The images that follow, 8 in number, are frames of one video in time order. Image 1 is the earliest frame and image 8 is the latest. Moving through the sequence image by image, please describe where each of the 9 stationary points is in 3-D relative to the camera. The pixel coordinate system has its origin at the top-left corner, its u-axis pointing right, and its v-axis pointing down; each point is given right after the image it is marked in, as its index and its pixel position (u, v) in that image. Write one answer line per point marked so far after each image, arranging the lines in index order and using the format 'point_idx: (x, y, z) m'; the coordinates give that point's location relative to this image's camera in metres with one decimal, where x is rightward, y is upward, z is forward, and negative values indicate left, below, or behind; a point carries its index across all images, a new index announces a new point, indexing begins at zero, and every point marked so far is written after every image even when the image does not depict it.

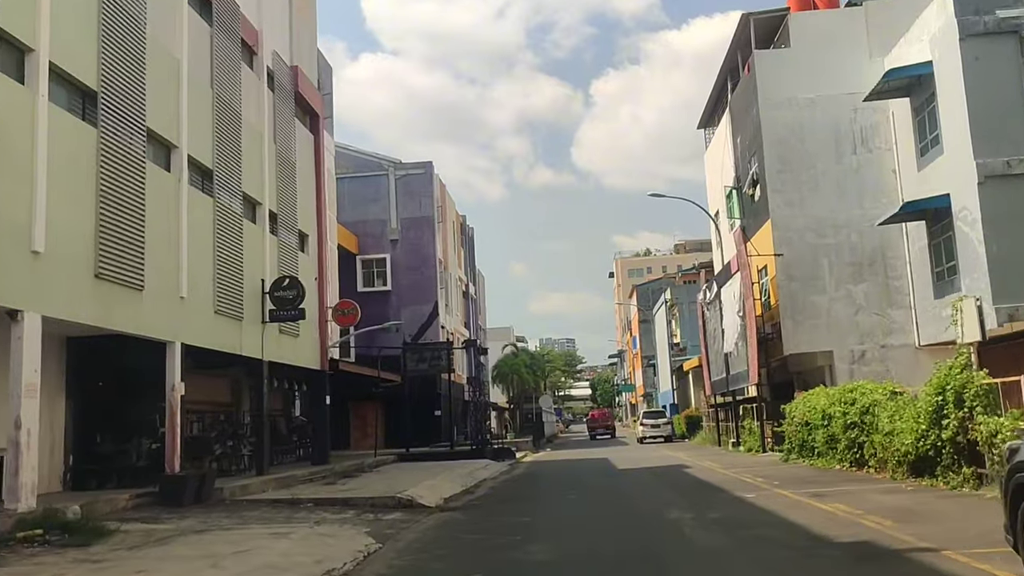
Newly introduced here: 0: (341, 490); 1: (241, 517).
0: (-3.5, -4.1, +19.1) m
1: (-4.2, -3.6, +14.7) m
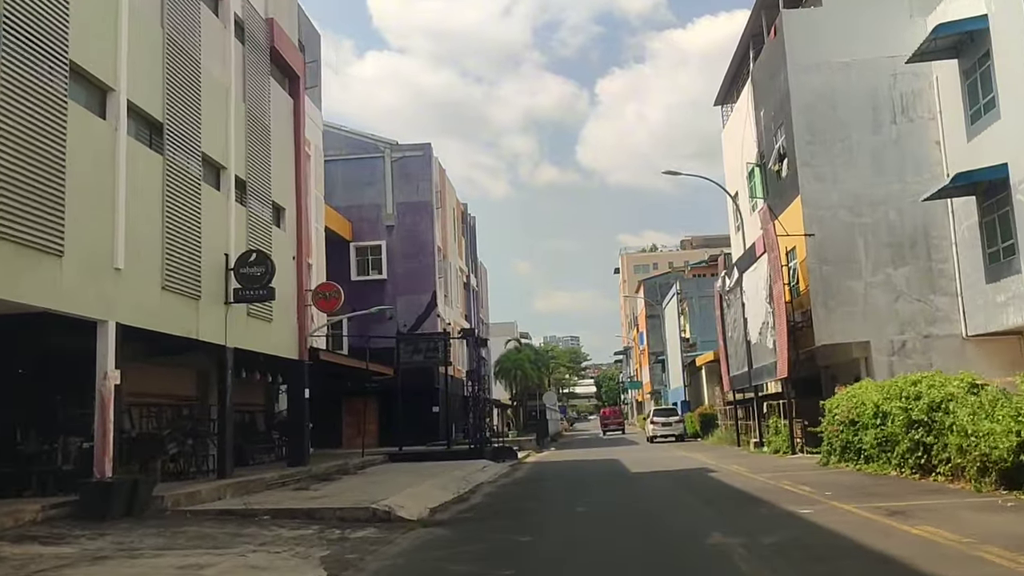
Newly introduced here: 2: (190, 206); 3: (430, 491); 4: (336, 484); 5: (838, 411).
0: (-3.5, -3.7, +16.3) m
1: (-4.3, -3.1, +11.8) m
2: (-6.1, +1.6, +17.9) m
3: (-1.6, -3.9, +17.9) m
4: (-3.7, -4.2, +19.9) m
5: (+6.7, -2.5, +19.4) m
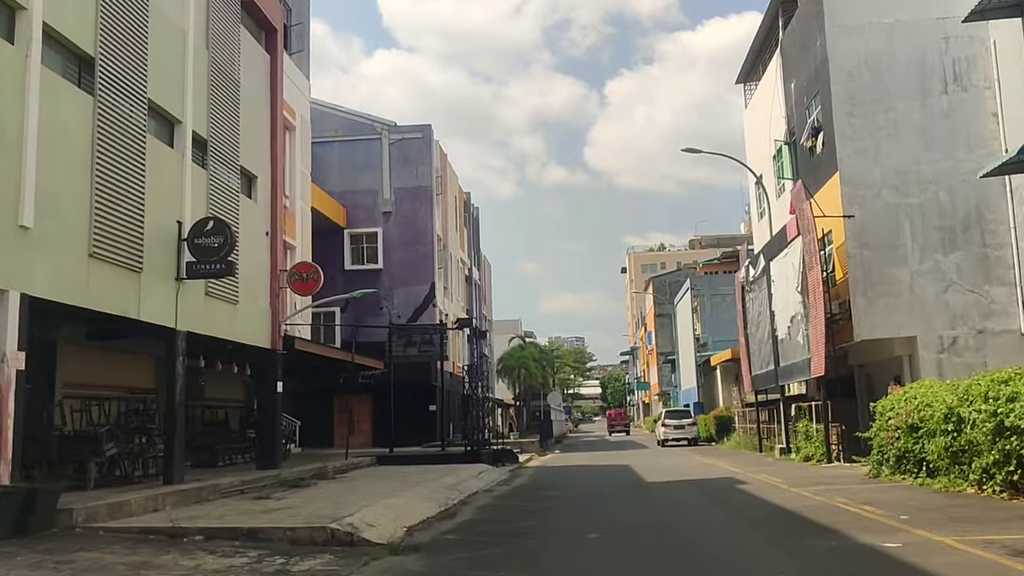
0: (-3.6, -3.2, +13.4) m
1: (-4.3, -2.6, +9.0) m
2: (-6.1, +2.0, +15.1) m
3: (-1.6, -3.4, +15.1) m
4: (-3.7, -3.7, +17.1) m
5: (+6.7, -2.2, +16.5) m
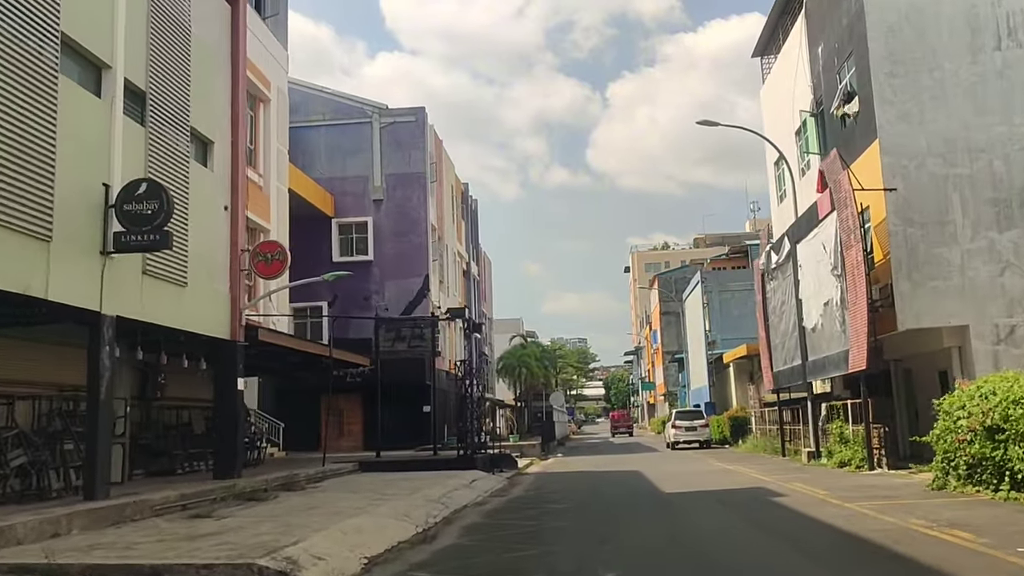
0: (-3.7, -2.9, +10.7) m
1: (-4.5, -2.3, +6.3) m
2: (-6.2, +2.4, +12.4) m
3: (-1.7, -3.1, +12.3) m
4: (-3.8, -3.4, +14.3) m
5: (+6.6, -1.8, +13.7) m
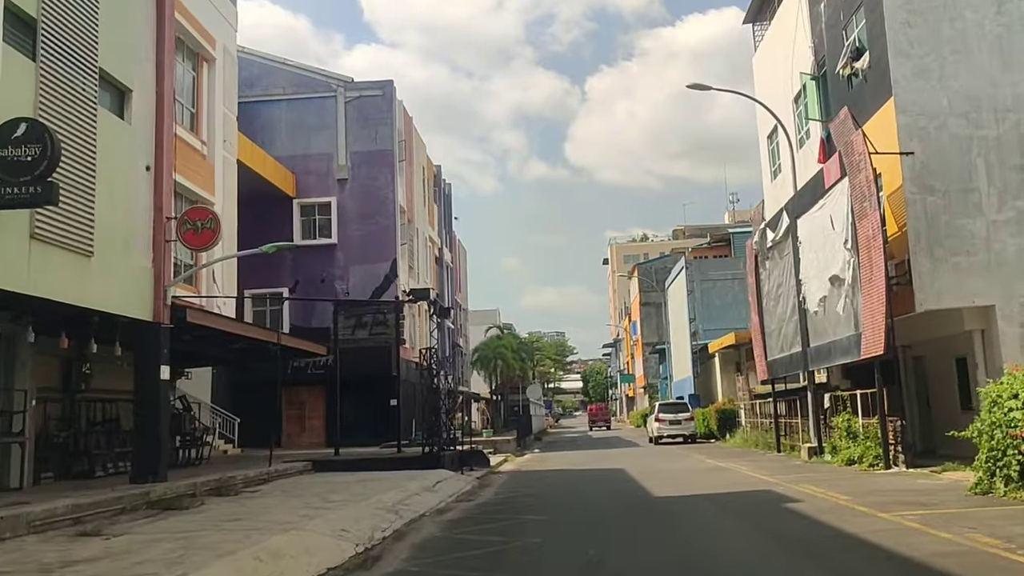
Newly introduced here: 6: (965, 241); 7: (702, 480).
0: (-4.0, -2.5, +8.1) m
1: (-4.7, -1.9, +3.7) m
2: (-6.6, +2.8, +9.7) m
3: (-2.1, -2.7, +9.8) m
4: (-4.3, -2.9, +11.8) m
5: (+6.2, -1.4, +11.4) m
6: (+8.7, +0.9, +18.1) m
7: (+3.8, -3.9, +19.0) m
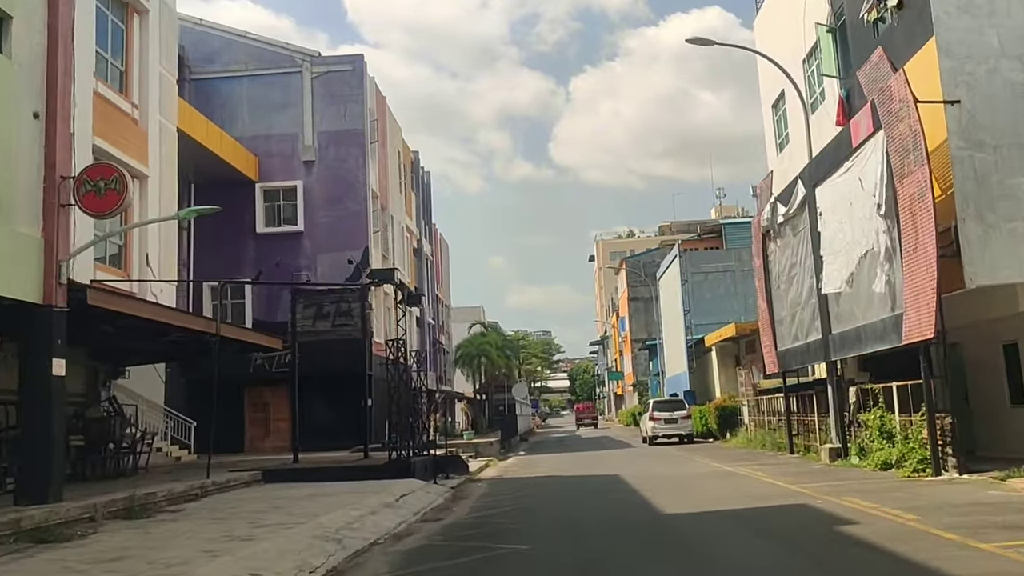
0: (-4.2, -2.1, +5.2) m
1: (-4.9, -1.5, +0.7) m
2: (-6.9, +3.1, +6.7) m
3: (-2.3, -2.3, +6.8) m
4: (-4.5, -2.6, +8.8) m
5: (+5.9, -1.0, +8.5) m
6: (+8.3, +1.4, +15.4) m
7: (+3.5, -3.5, +16.2) m
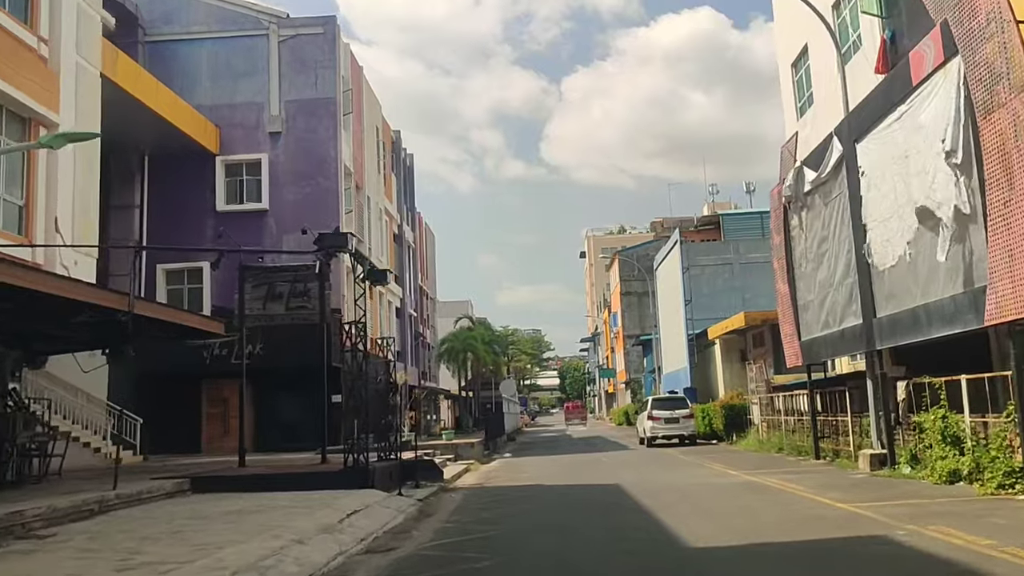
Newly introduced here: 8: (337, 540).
0: (-4.4, -1.6, +1.9) m
1: (-5.0, -1.1, -2.6) m
2: (-7.1, +3.6, +3.4) m
3: (-2.6, -1.8, +3.6) m
4: (-4.8, -2.1, +5.5) m
5: (+5.7, -0.6, +5.3) m
6: (+8.0, +1.8, +12.2) m
7: (+3.2, -3.0, +13.0) m
8: (-2.0, -2.9, +10.7) m
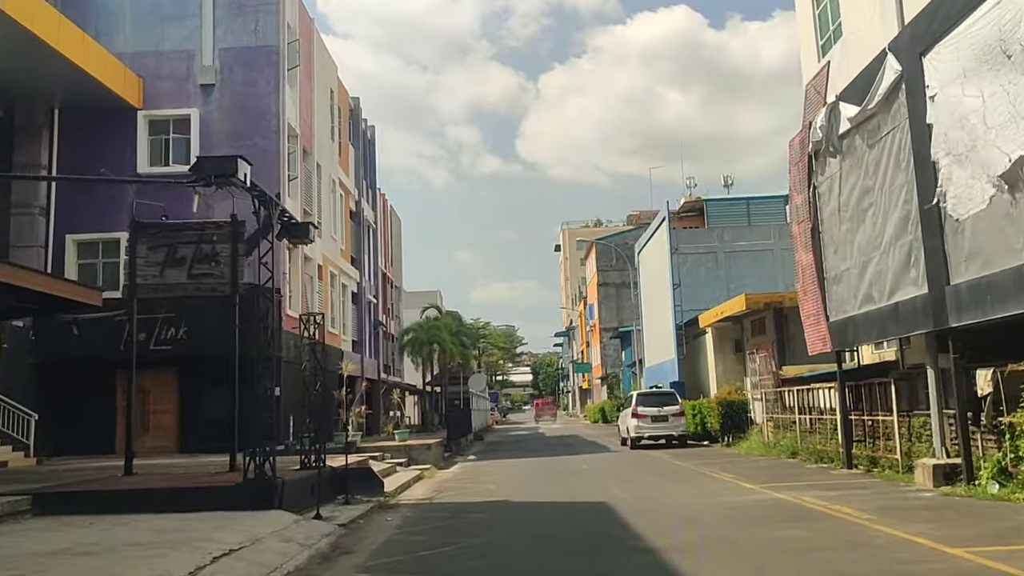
0: (-4.6, -1.1, -2.3) m
1: (-5.1, -0.5, -6.8) m
2: (-7.2, +4.2, -0.9) m
3: (-2.8, -1.3, -0.6) m
4: (-5.1, -1.5, +1.3) m
5: (+5.4, -0.1, +1.4) m
6: (+7.6, +2.3, +8.3) m
7: (+2.7, -2.5, +9.0) m
8: (-2.4, -2.3, +6.6) m
